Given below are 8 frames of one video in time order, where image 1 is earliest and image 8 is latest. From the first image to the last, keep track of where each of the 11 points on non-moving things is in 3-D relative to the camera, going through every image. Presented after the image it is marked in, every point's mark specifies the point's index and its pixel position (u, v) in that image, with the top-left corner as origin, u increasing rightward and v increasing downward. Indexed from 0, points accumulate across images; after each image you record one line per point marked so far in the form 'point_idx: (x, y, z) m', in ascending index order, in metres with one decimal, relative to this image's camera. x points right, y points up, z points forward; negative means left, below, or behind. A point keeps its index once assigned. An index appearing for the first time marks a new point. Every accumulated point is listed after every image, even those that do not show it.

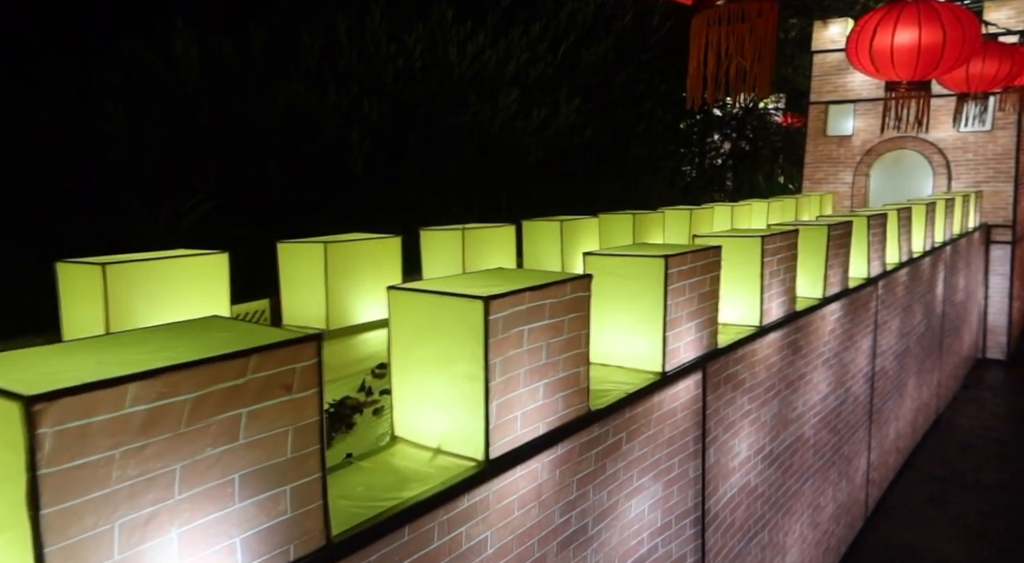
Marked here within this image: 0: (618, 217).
0: (+0.7, +0.4, +5.7) m
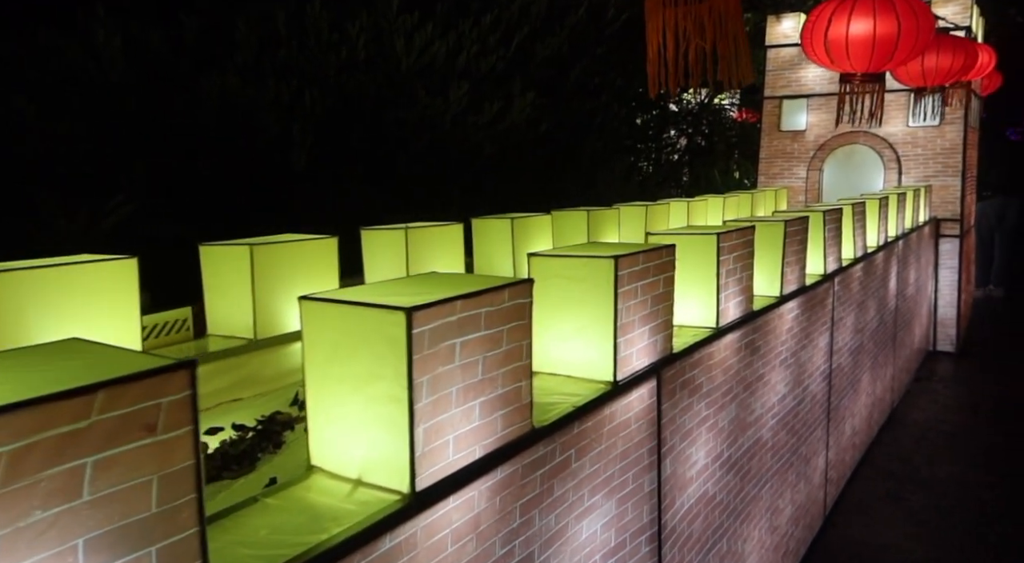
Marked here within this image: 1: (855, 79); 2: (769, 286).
0: (+0.4, +0.4, +5.5) m
1: (+1.9, +1.2, +4.8) m
2: (+1.2, 0.0, +4.1) m
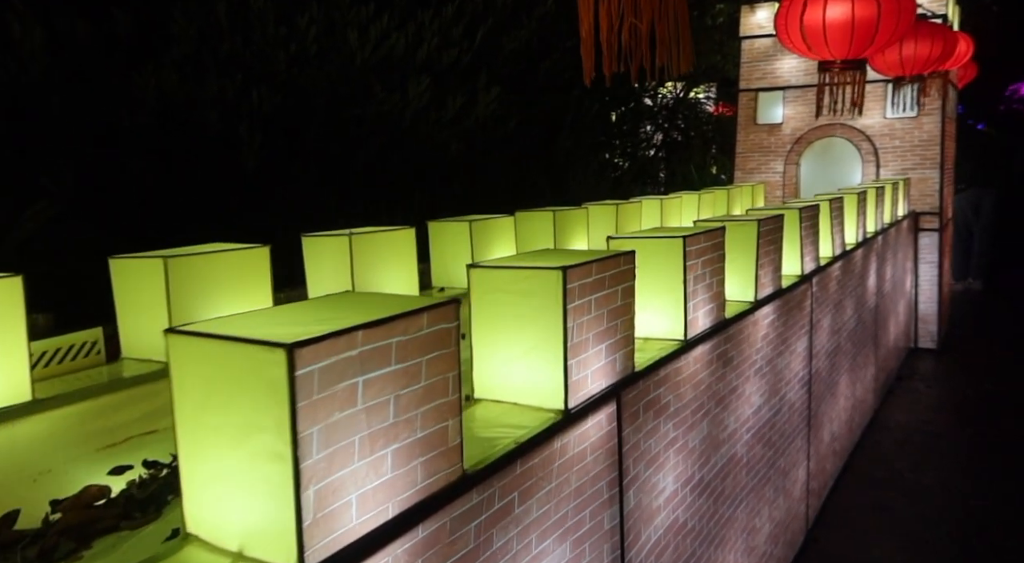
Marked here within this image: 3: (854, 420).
0: (+0.1, +0.4, +5.3) m
1: (+1.7, +1.2, +4.6) m
2: (+1.0, 0.0, +3.8) m
3: (+2.6, -1.1, +6.6) m
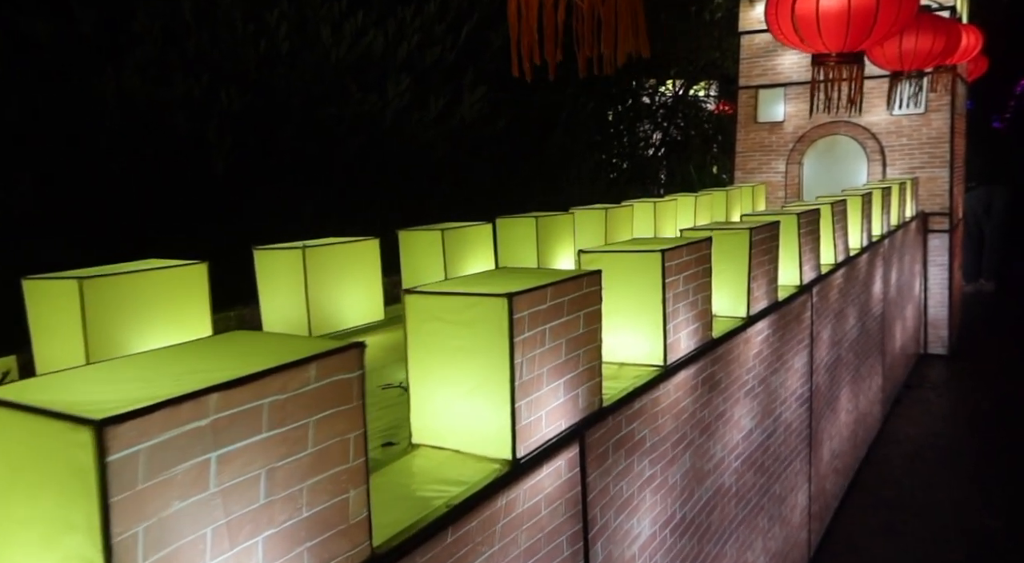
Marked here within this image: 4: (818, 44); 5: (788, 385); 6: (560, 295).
0: (0.0, +0.4, +5.0) m
1: (+1.6, +1.1, +4.3) m
2: (+0.9, -0.1, +3.5) m
3: (+2.5, -1.1, +6.3) m
4: (+1.5, +1.2, +4.2) m
5: (+1.3, -0.5, +4.1) m
6: (+0.1, 0.0, +2.0) m
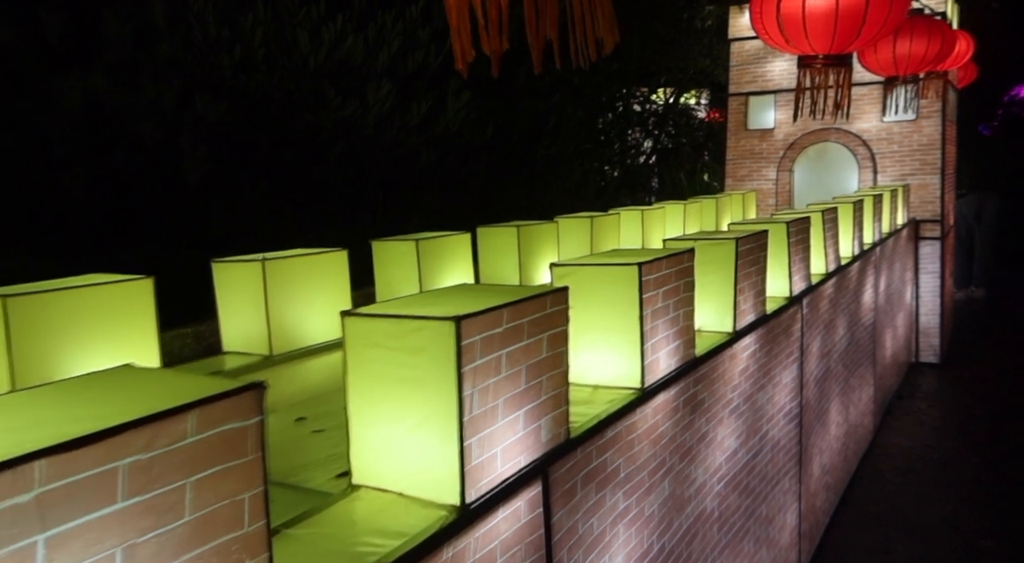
0: (-0.1, +0.3, +4.8) m
1: (+1.5, +1.1, +4.1) m
2: (+0.8, -0.2, +3.3) m
3: (+2.4, -1.2, +6.1) m
4: (+1.4, +1.1, +4.0) m
5: (+1.2, -0.5, +3.9) m
6: (0.0, -0.1, +1.8) m
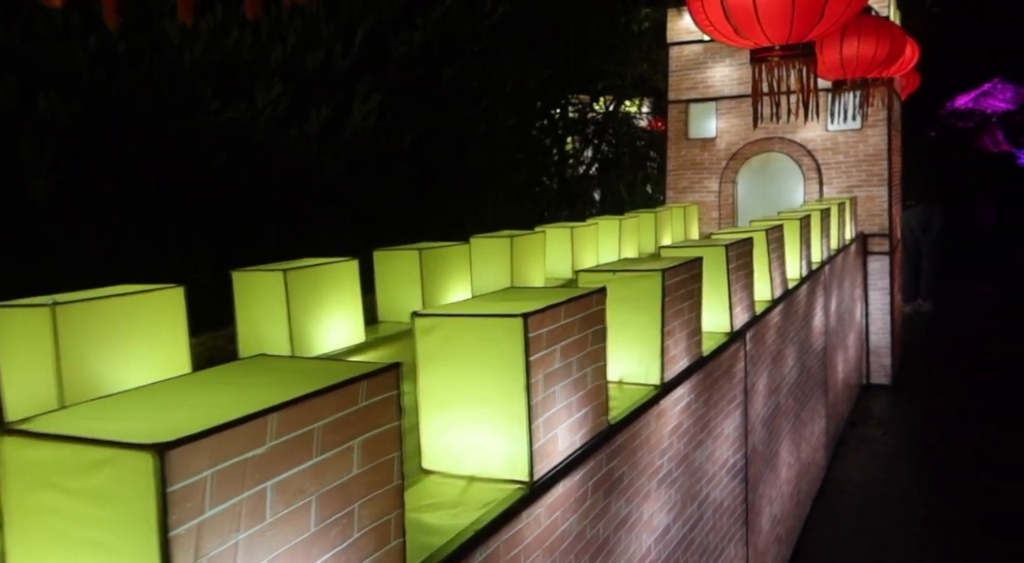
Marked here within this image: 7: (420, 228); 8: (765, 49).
0: (-0.5, +0.1, +4.1) m
1: (+1.0, +0.9, +3.5) m
2: (+0.4, -0.3, +2.7) m
3: (+1.9, -1.3, +5.6) m
4: (+1.0, +1.0, +3.5) m
5: (+0.8, -0.7, +3.3) m
6: (-0.3, -0.2, +1.2) m
7: (-0.8, +0.5, +7.8) m
8: (+1.0, +0.9, +3.5) m
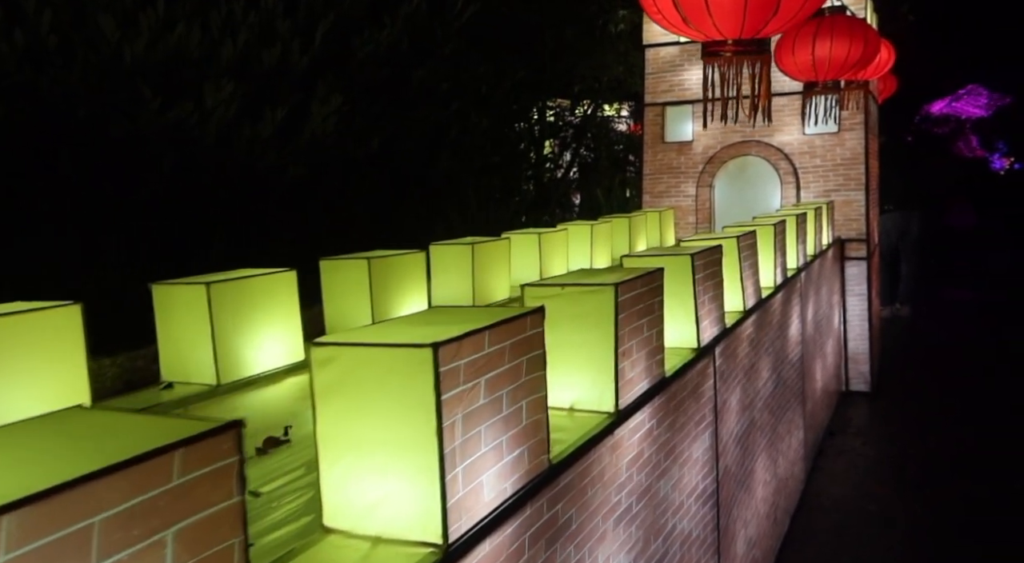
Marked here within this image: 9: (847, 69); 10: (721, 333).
0: (-0.8, +0.1, +3.8) m
1: (+0.8, +0.9, +3.3) m
2: (+0.2, -0.3, +2.5) m
3: (+1.6, -1.4, +5.3) m
4: (+0.8, +0.9, +3.2) m
5: (+0.6, -0.7, +3.0) m
6: (-0.4, -0.2, +0.9) m
7: (-1.1, +0.4, +7.5) m
8: (+0.8, +0.9, +3.3) m
9: (+2.3, +1.5, +5.8) m
10: (+0.9, -0.2, +3.7) m
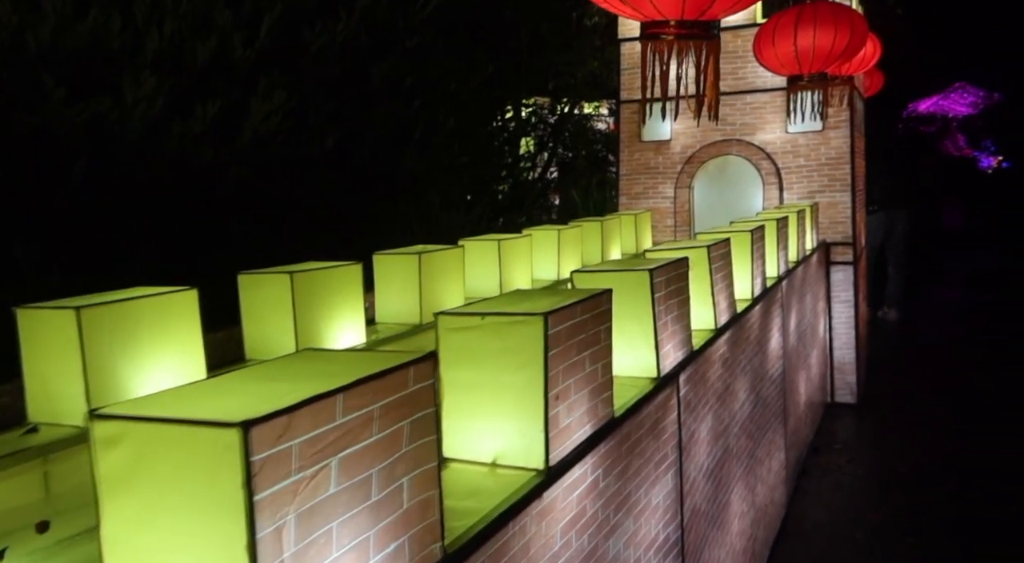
0: (-1.0, 0.0, +3.4) m
1: (+0.6, +0.8, +2.8) m
2: (0.0, -0.4, +2.0) m
3: (+1.4, -1.4, +4.9) m
4: (+0.5, +0.9, +2.8) m
5: (+0.4, -0.8, +2.6) m
6: (-0.6, -0.3, +0.4) m
7: (-1.4, +0.3, +7.1) m
8: (+0.6, +0.8, +2.8) m
9: (+2.0, +1.4, +5.4) m
10: (+0.7, -0.3, +3.2) m
